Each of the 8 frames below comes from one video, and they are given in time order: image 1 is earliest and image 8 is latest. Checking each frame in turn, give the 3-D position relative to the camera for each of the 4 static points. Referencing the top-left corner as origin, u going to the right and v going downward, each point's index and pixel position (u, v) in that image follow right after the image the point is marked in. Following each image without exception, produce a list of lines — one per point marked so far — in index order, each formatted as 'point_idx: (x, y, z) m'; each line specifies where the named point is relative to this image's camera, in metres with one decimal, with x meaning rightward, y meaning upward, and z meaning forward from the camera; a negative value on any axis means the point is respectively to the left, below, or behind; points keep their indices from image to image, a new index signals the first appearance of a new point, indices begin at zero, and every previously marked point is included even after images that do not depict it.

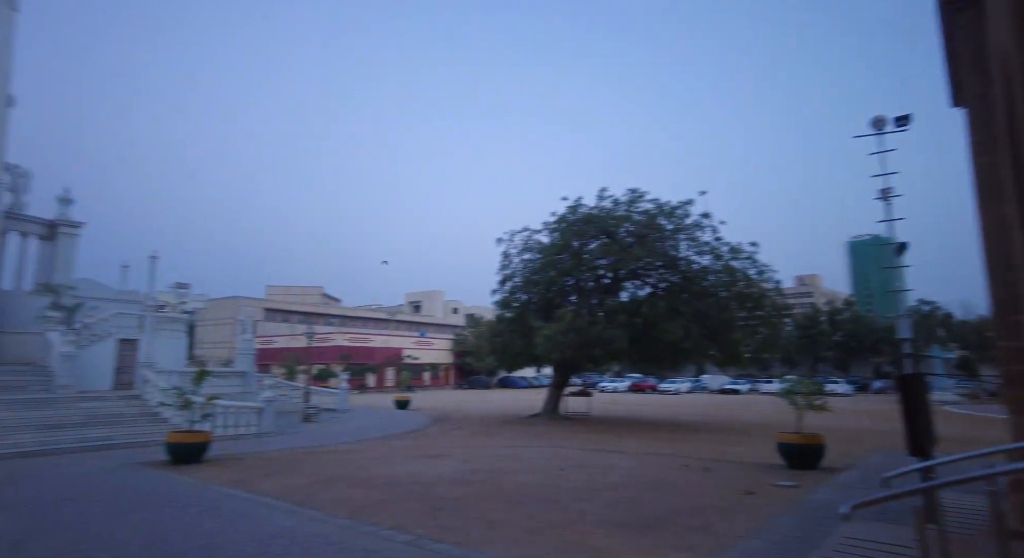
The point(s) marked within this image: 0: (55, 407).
0: (-12.9, -3.6, +15.3) m
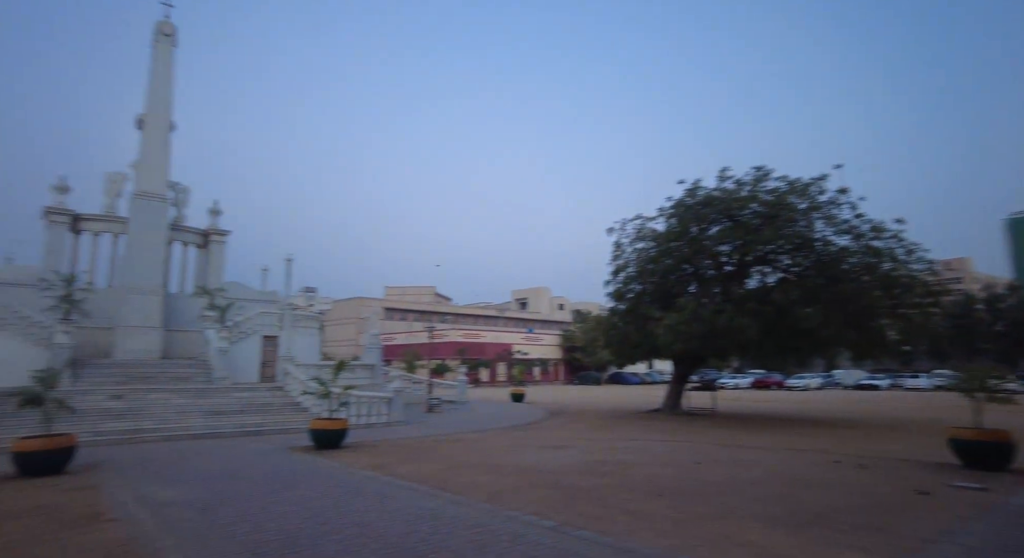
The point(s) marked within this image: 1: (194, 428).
0: (-9.3, -3.7, +17.2) m
1: (-8.4, -4.0, +14.4) m
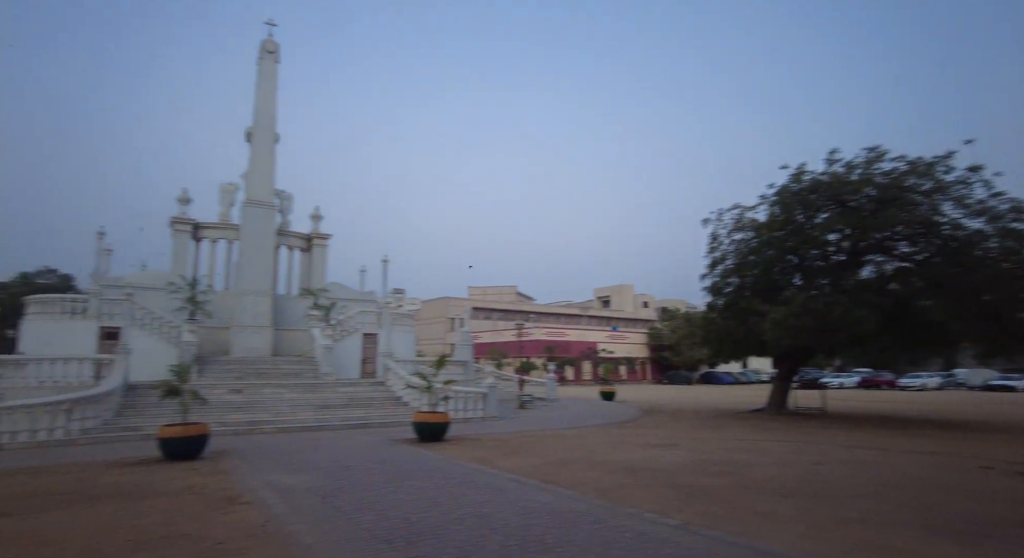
0: (-6.3, -3.7, +18.1) m
1: (-5.8, -4.0, +15.3) m
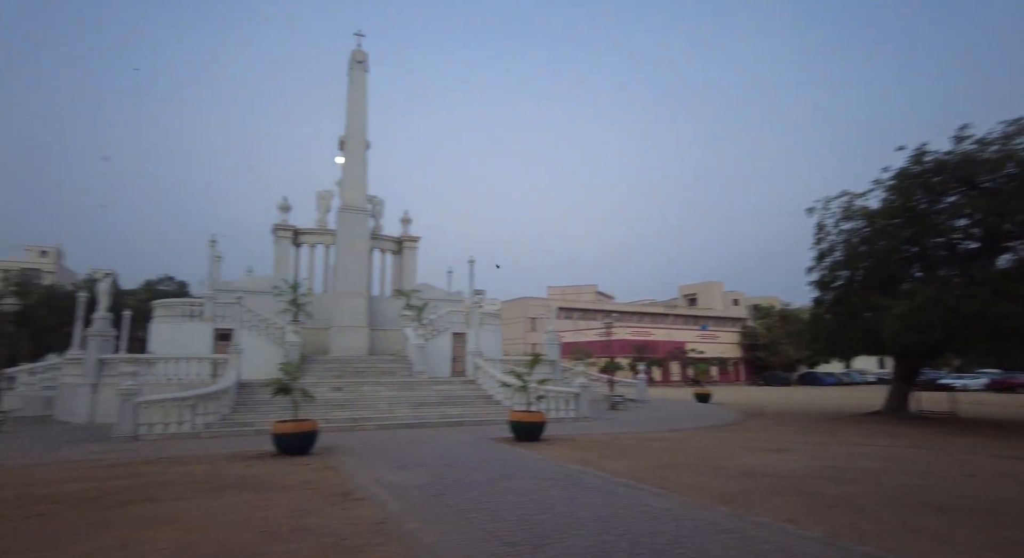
0: (-3.2, -3.7, +18.4) m
1: (-3.1, -4.0, +15.6) m
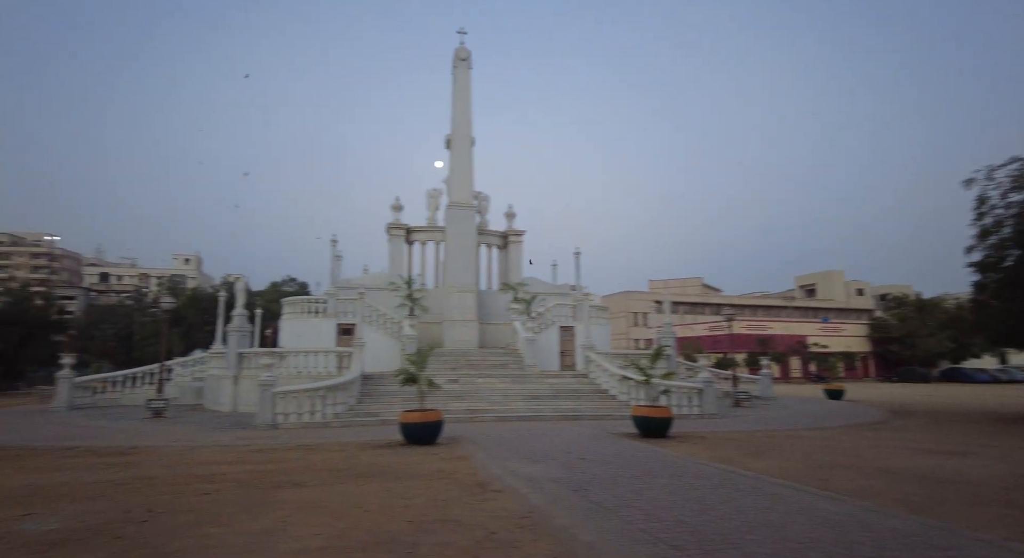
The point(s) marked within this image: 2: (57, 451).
0: (+0.6, -3.5, +18.2) m
1: (+0.2, -3.7, +15.4) m
2: (-9.0, -3.4, +10.8) m
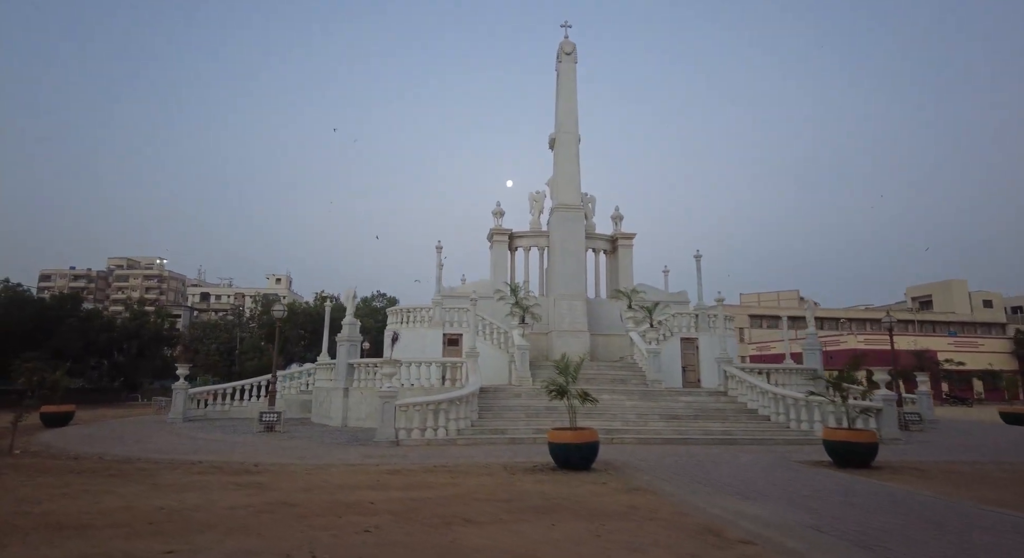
0: (+4.5, -3.6, +16.1) m
1: (+3.7, -3.7, +13.3) m
2: (-6.0, -3.4, +9.9) m
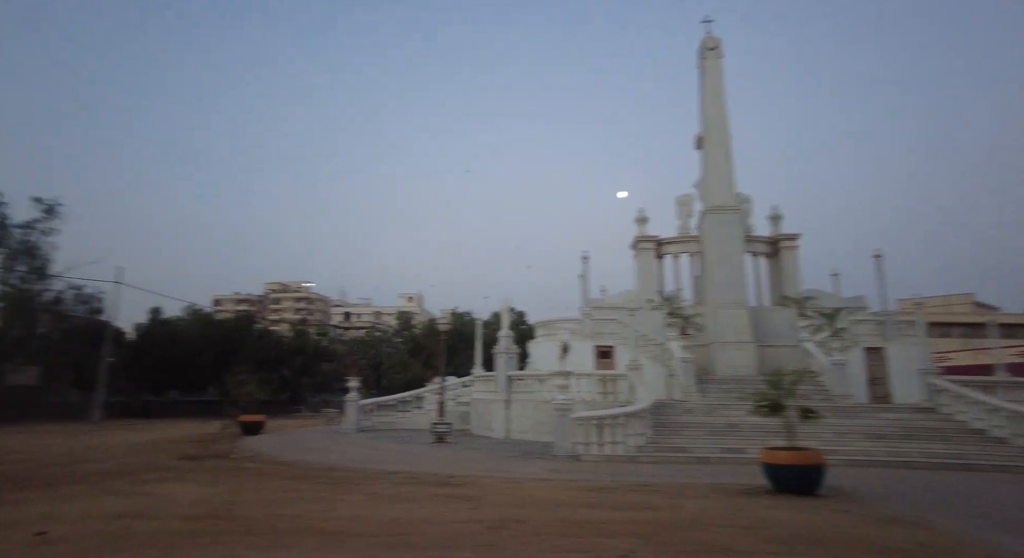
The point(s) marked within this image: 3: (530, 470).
0: (+9.1, -3.6, +14.1) m
1: (+7.8, -3.7, +11.6) m
2: (-2.4, -3.7, +10.3) m
3: (+0.3, -3.8, +10.7) m
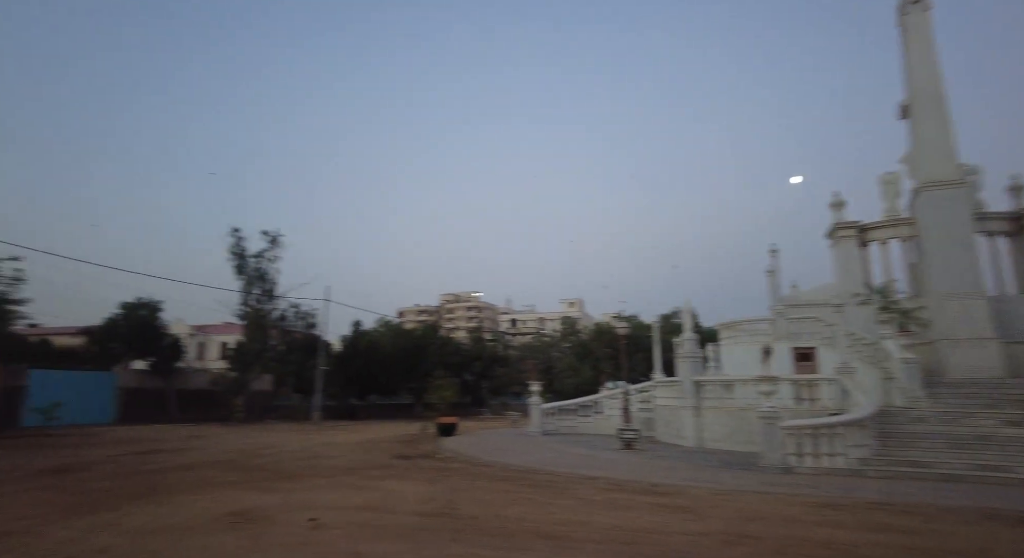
0: (+13.5, -3.1, +10.9) m
1: (+11.6, -3.3, +8.8) m
2: (+1.4, -3.8, +10.4) m
3: (+4.2, -3.7, +10.0) m
